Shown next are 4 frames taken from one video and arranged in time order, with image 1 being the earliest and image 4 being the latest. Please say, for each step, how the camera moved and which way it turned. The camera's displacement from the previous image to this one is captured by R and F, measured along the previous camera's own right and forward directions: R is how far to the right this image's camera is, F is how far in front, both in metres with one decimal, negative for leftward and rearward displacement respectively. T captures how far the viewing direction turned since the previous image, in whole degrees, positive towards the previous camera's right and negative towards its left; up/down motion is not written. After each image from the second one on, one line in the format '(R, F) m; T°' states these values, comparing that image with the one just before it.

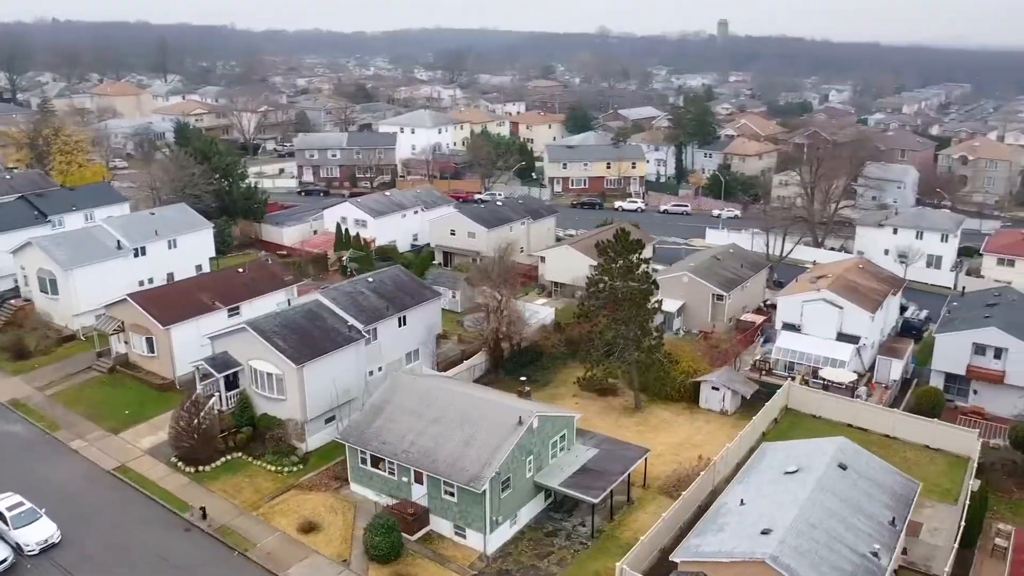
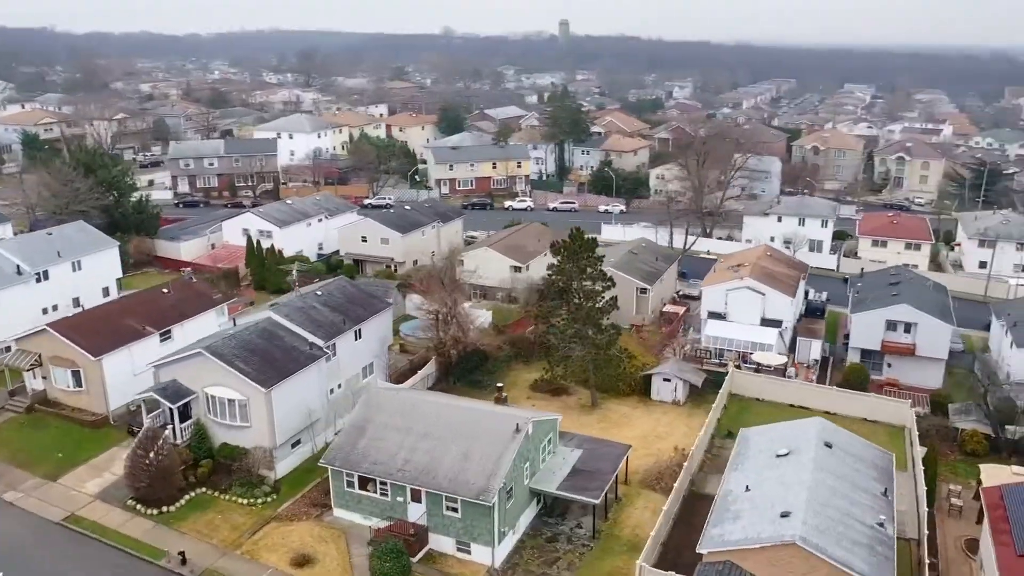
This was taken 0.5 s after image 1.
(-3.4, +0.7) m; +10°
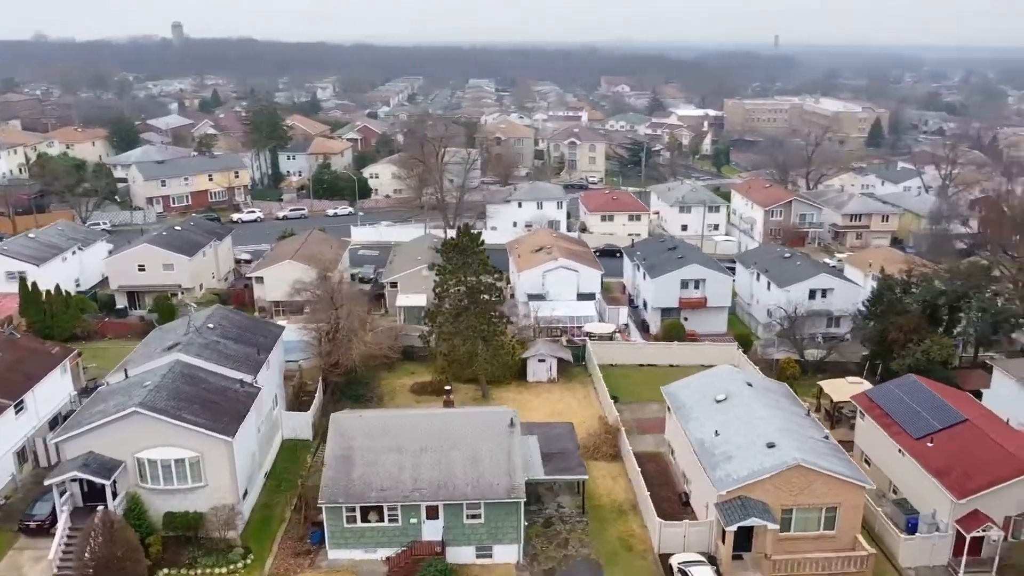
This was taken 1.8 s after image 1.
(-8.1, +1.7) m; +25°
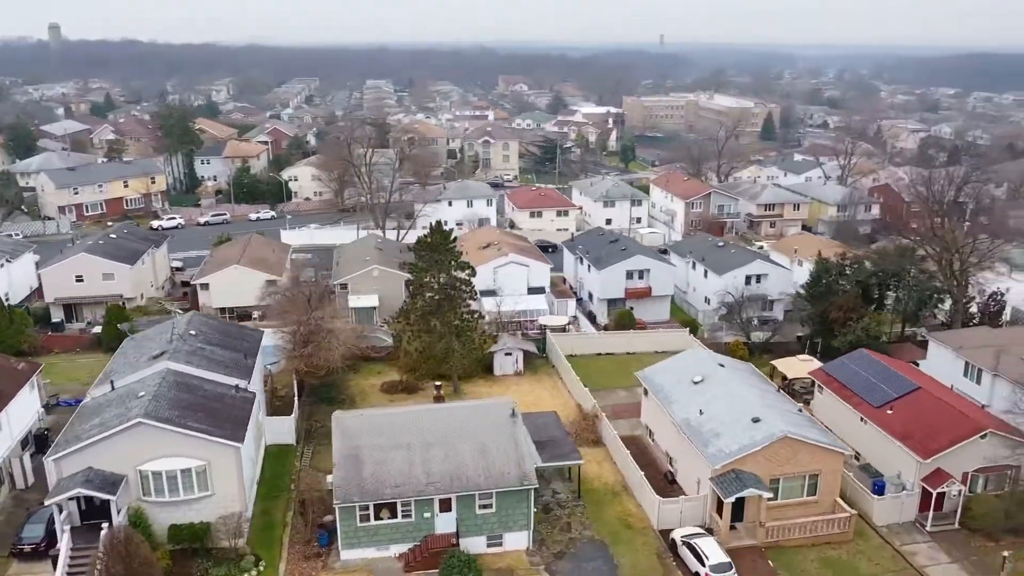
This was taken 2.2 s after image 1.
(-2.5, -0.3) m; +7°
